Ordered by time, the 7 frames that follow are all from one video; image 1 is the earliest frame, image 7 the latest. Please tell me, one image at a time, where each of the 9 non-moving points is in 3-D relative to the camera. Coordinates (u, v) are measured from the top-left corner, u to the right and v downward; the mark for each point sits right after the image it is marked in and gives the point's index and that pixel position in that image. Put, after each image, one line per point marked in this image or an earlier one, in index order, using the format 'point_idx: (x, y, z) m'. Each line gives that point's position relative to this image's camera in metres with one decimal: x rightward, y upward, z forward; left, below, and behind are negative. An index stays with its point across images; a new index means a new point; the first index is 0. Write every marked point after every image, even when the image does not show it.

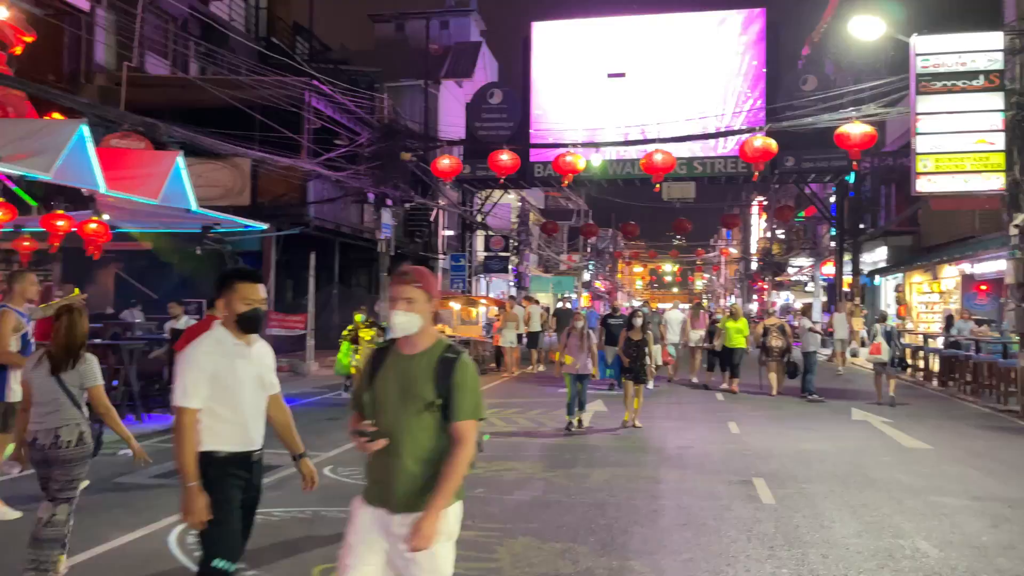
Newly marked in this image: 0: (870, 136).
0: (+6.4, +2.7, +14.5) m
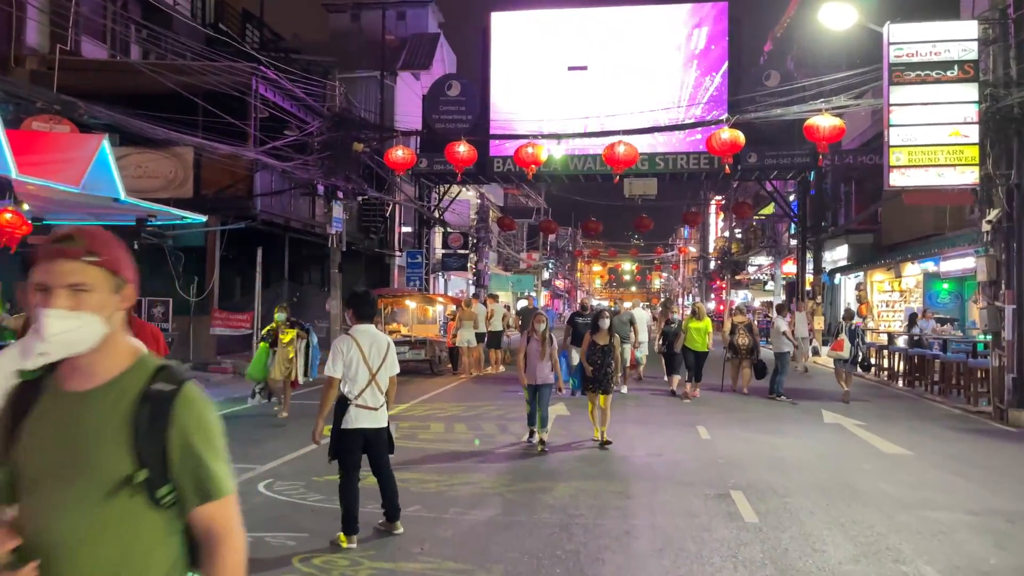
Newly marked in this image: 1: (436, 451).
0: (+5.6, +2.7, +14.1) m
1: (-0.9, -1.9, +9.4) m
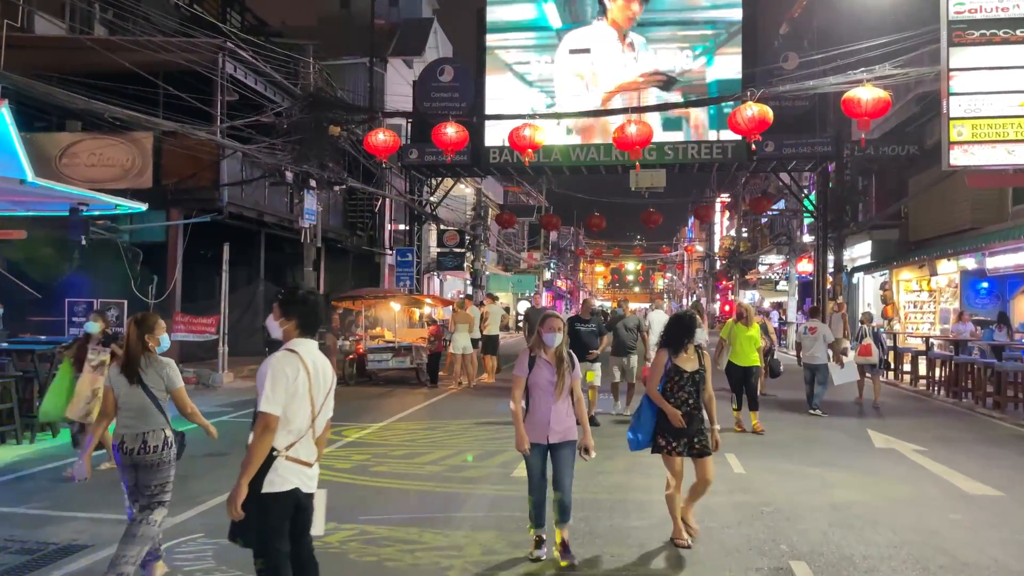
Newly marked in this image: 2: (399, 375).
0: (+5.5, +2.8, +12.1) m
1: (-1.0, -1.9, +7.4) m
2: (-2.6, -2.0, +19.0) m
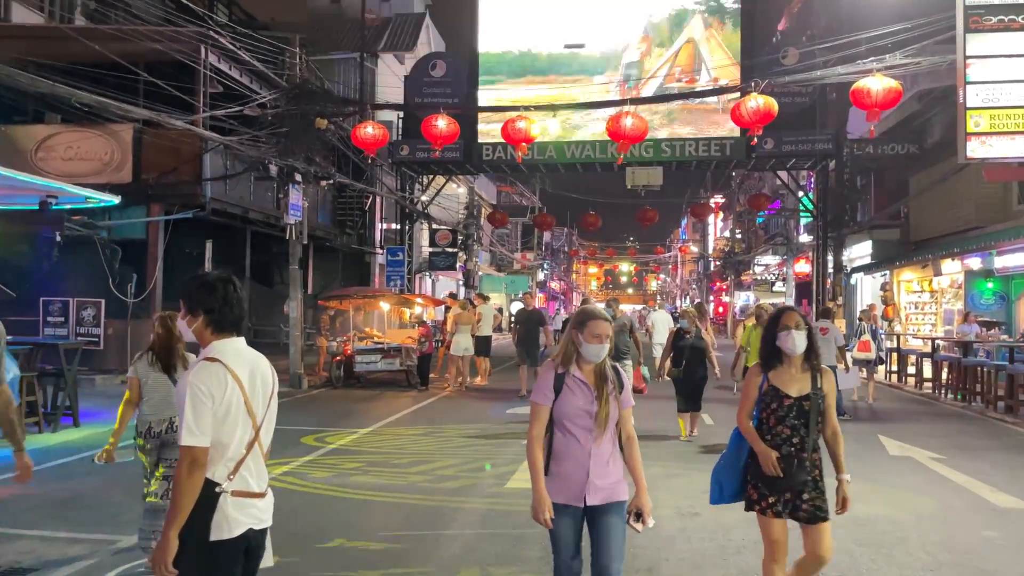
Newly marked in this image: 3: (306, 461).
0: (+5.4, +2.8, +11.6) m
1: (-1.1, -1.9, +6.8) m
2: (-2.8, -2.0, +18.4) m
3: (-2.3, -1.9, +8.9) m
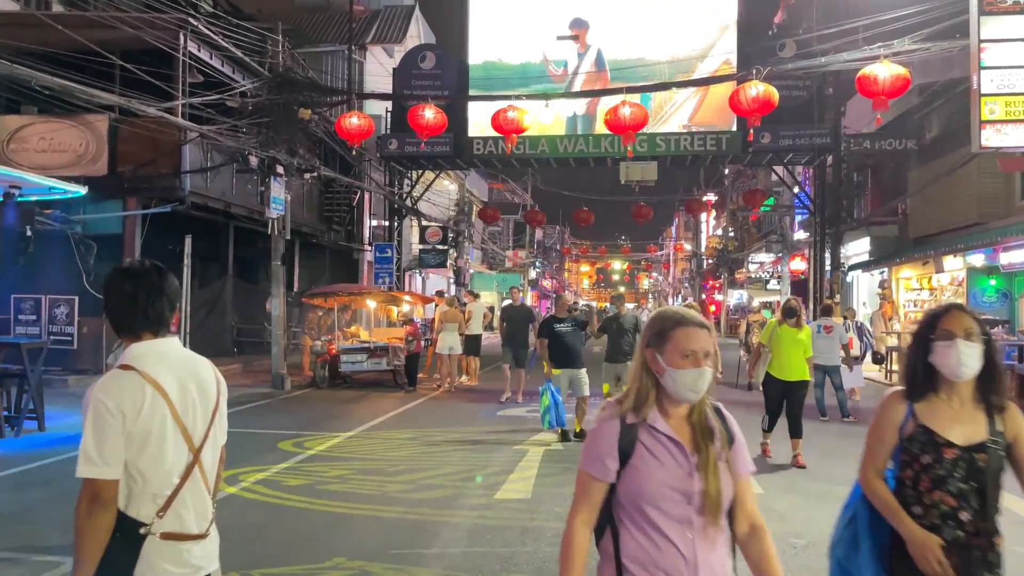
0: (+5.3, +2.8, +11.1) m
1: (-1.1, -1.8, +6.3) m
2: (-3.0, -2.0, +17.9) m
3: (-2.4, -1.8, +8.3) m
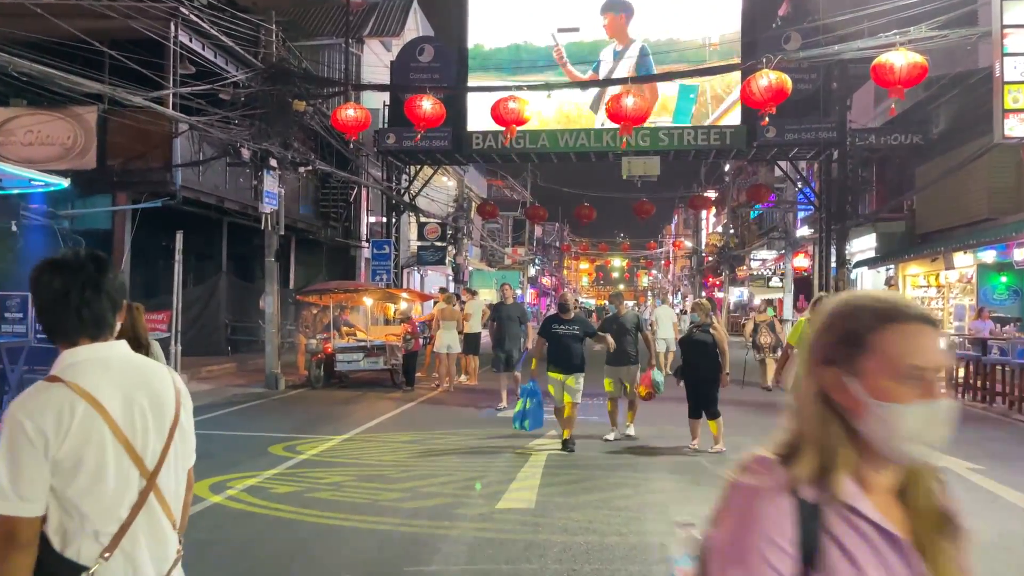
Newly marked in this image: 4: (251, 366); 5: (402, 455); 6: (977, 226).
0: (+5.3, +2.9, +10.6) m
1: (-1.1, -1.8, +5.9) m
2: (-3.0, -1.9, +17.4) m
3: (-2.3, -1.8, +7.9) m
4: (-5.9, -1.8, +18.5) m
5: (-1.2, -1.8, +8.7) m
6: (+11.2, +1.5, +19.7) m
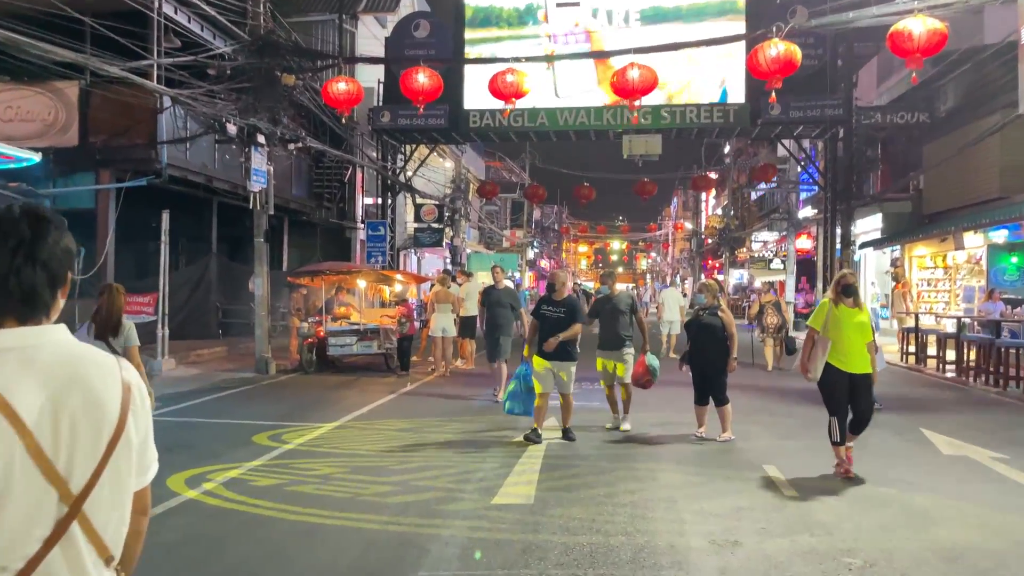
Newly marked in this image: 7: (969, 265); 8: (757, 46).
0: (+5.3, +3.1, +10.1) m
1: (-1.1, -1.6, +5.4) m
2: (-3.0, -1.5, +17.0) m
3: (-2.4, -1.6, +7.4) m
4: (-6.0, -1.4, +18.1) m
5: (-1.2, -1.6, +8.2) m
6: (+11.2, +2.0, +19.2) m
7: (+11.1, +0.6, +19.7) m
8: (+3.5, +3.4, +11.6) m
